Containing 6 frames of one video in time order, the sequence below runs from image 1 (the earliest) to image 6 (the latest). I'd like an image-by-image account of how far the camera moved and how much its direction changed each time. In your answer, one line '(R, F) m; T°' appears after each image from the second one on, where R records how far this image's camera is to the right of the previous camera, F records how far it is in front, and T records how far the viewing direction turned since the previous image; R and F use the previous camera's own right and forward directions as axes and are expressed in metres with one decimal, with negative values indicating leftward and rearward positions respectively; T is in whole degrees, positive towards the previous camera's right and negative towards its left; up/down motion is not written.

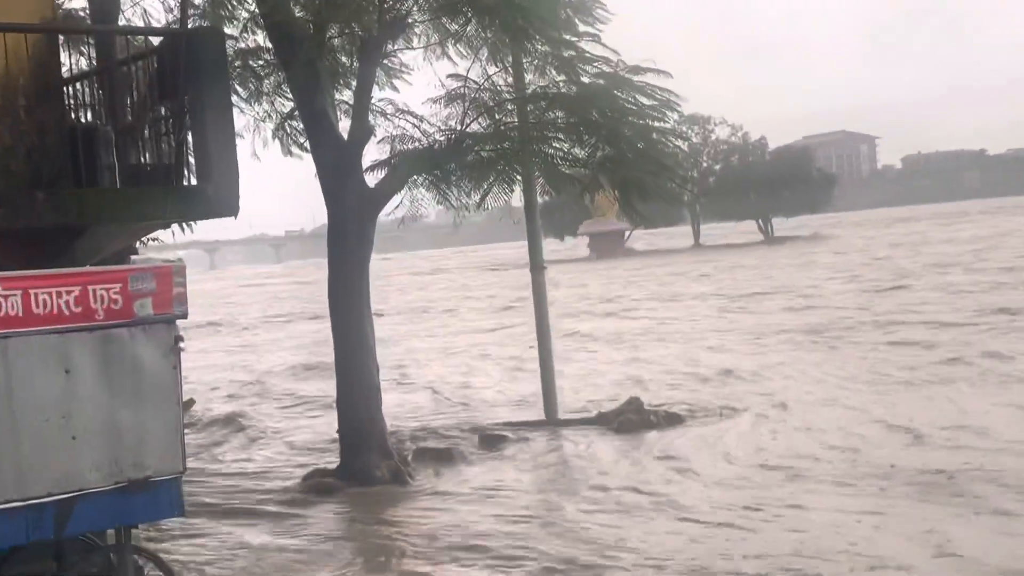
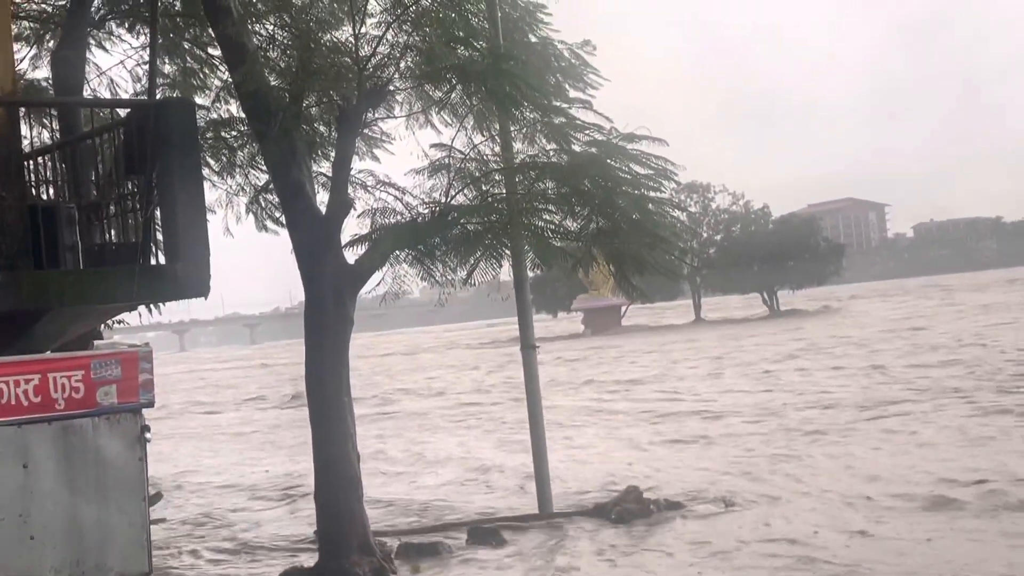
(0.0, +0.6) m; +1°
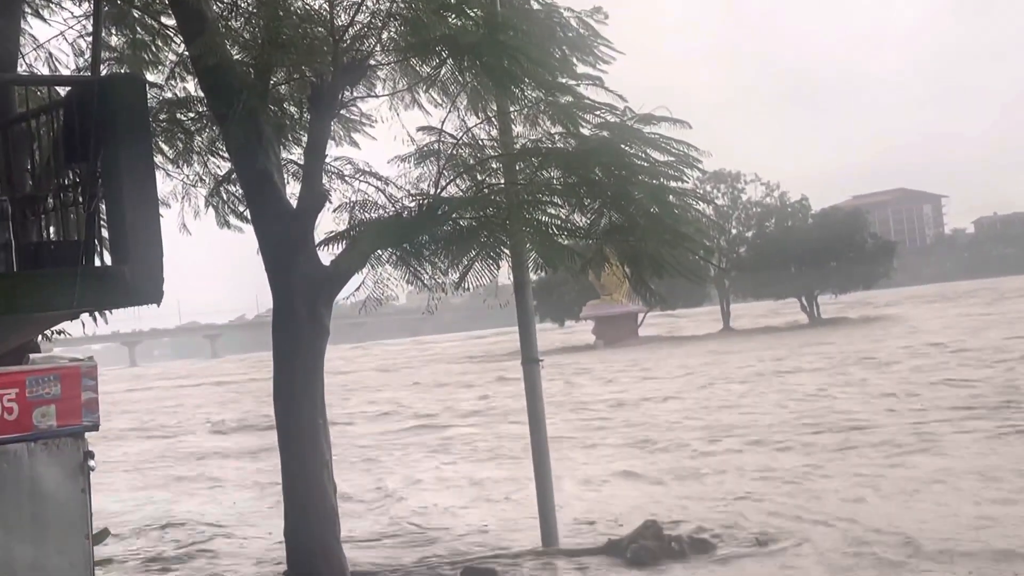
(+0.2, +1.2) m; -1°
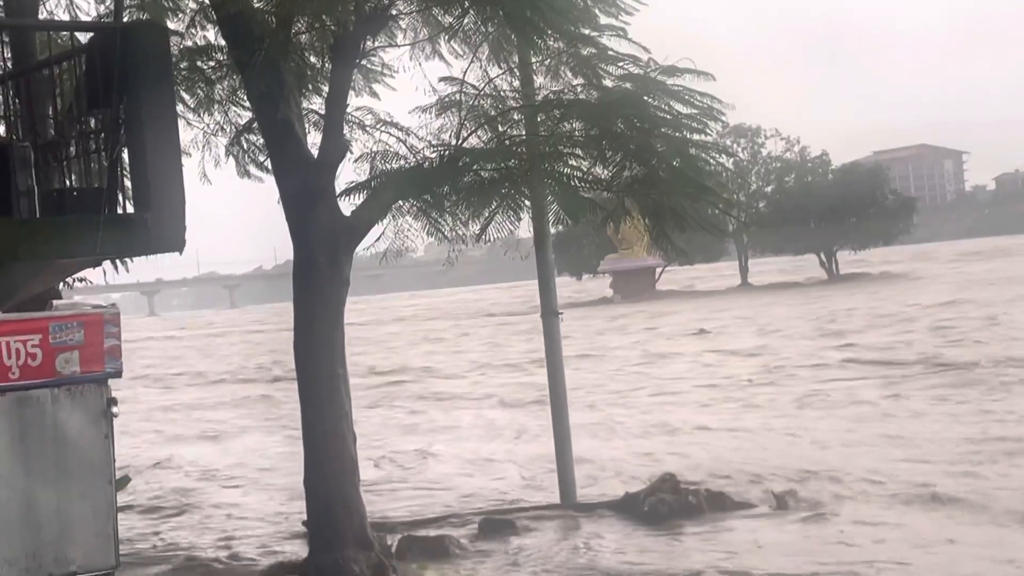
(-0.1, 0.0) m; 0°
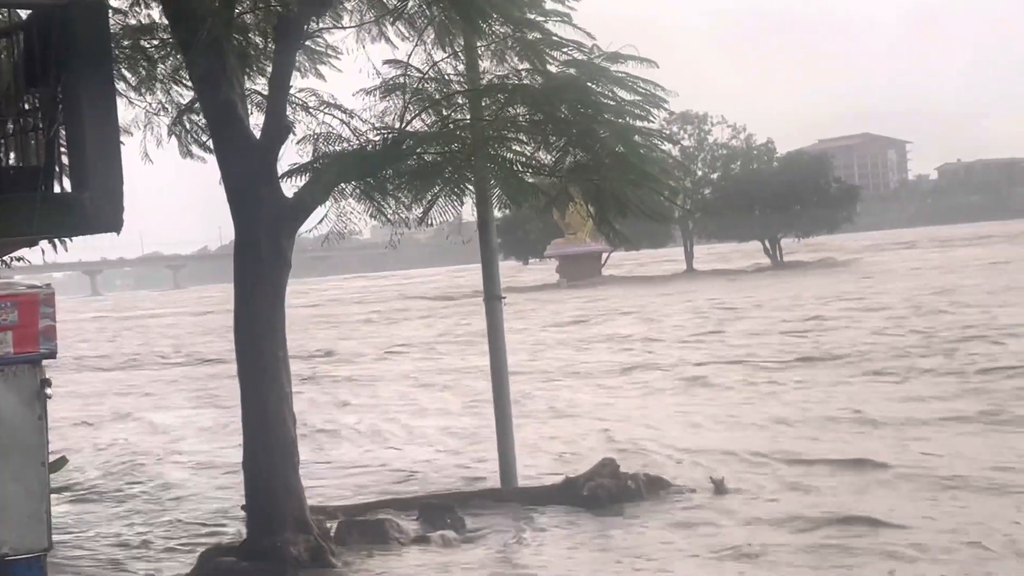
(+0.2, 0.0) m; +1°
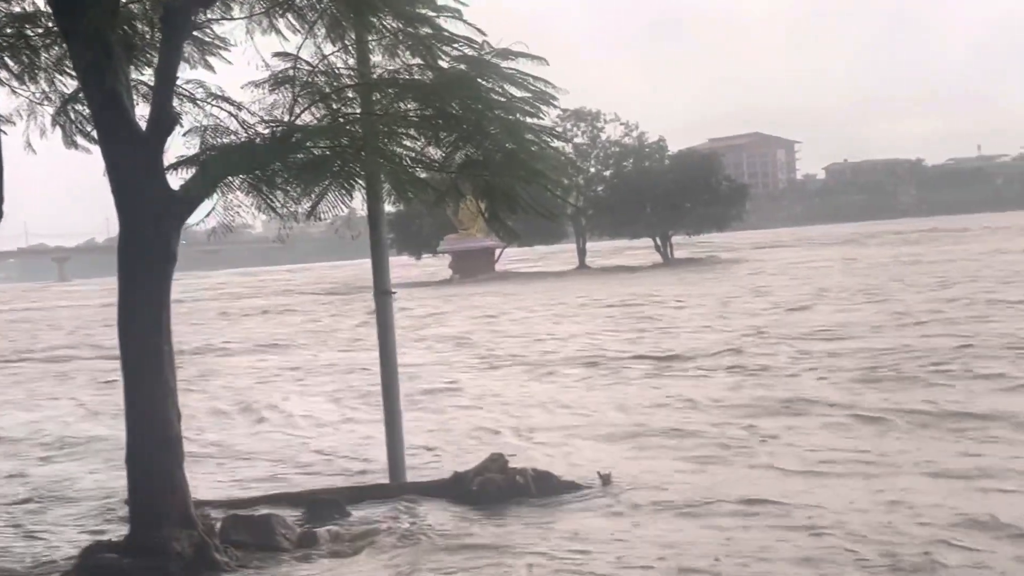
(+0.2, 0.0) m; +3°
